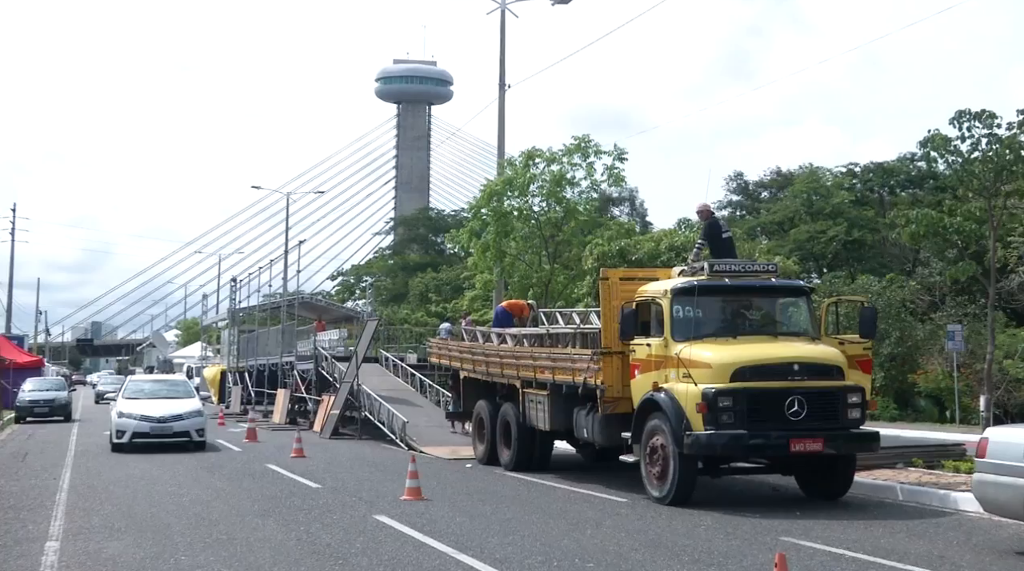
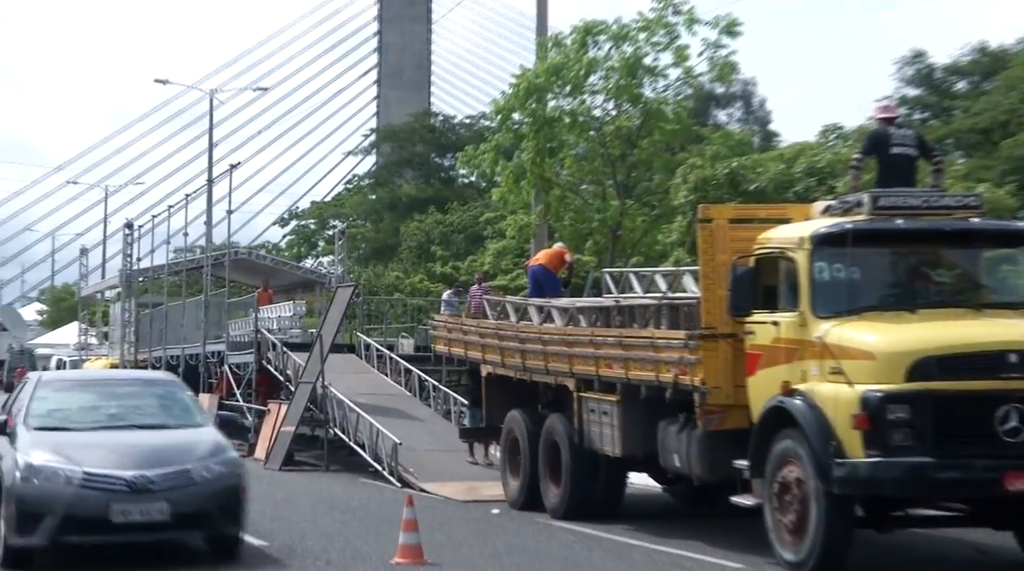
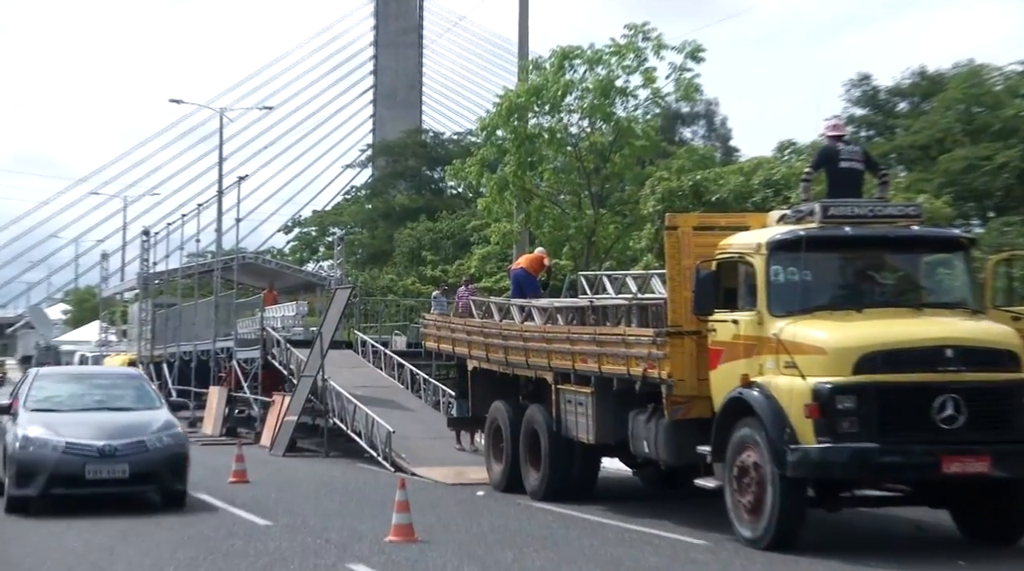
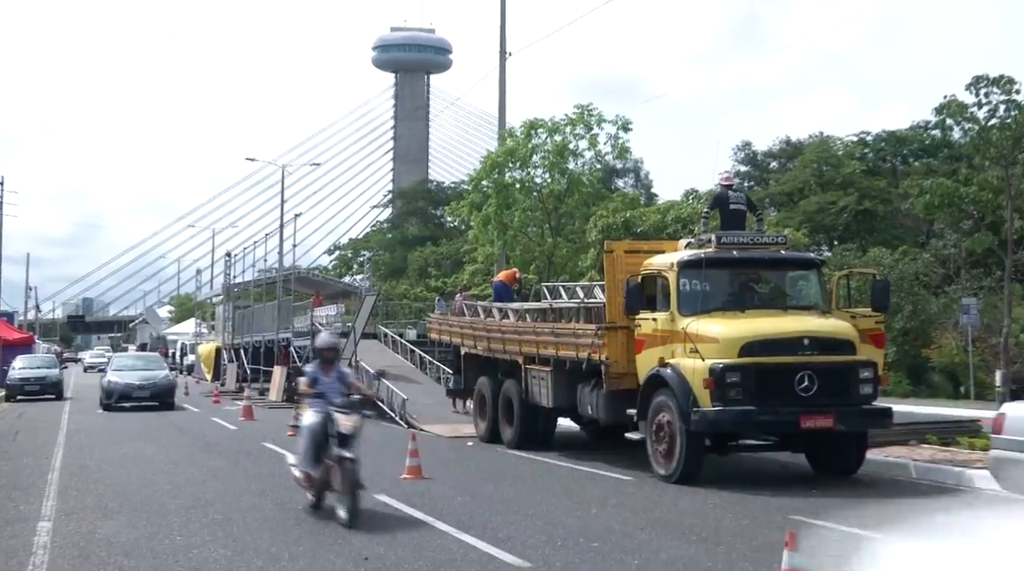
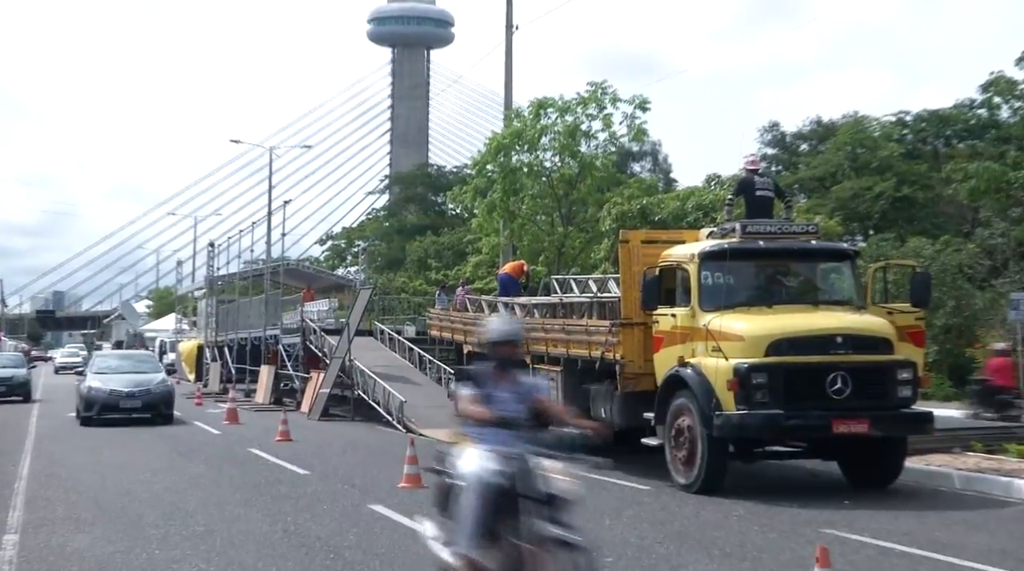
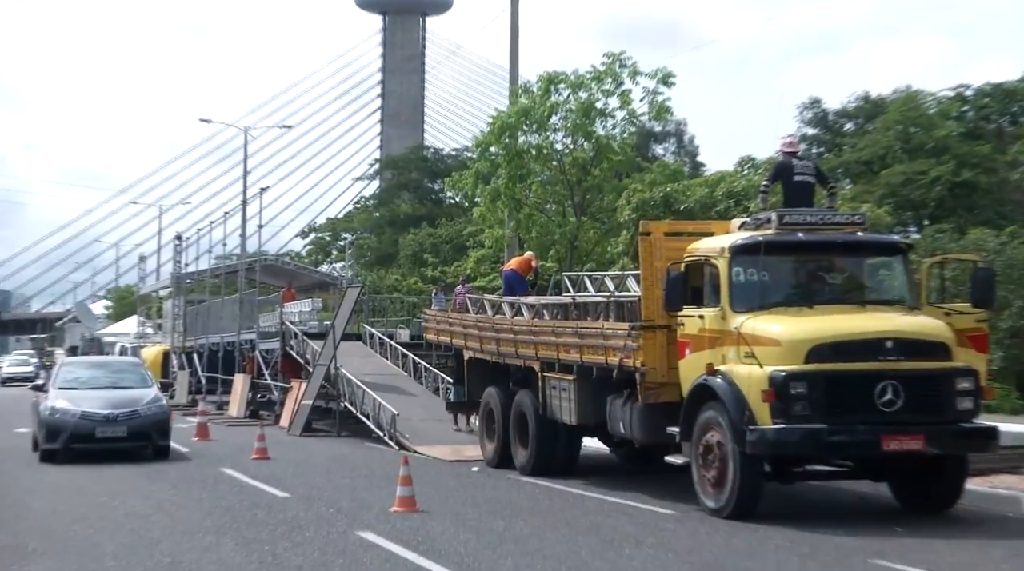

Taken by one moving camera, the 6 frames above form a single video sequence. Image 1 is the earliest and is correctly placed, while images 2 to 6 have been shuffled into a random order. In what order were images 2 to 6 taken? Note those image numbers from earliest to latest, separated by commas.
4, 5, 6, 3, 2
